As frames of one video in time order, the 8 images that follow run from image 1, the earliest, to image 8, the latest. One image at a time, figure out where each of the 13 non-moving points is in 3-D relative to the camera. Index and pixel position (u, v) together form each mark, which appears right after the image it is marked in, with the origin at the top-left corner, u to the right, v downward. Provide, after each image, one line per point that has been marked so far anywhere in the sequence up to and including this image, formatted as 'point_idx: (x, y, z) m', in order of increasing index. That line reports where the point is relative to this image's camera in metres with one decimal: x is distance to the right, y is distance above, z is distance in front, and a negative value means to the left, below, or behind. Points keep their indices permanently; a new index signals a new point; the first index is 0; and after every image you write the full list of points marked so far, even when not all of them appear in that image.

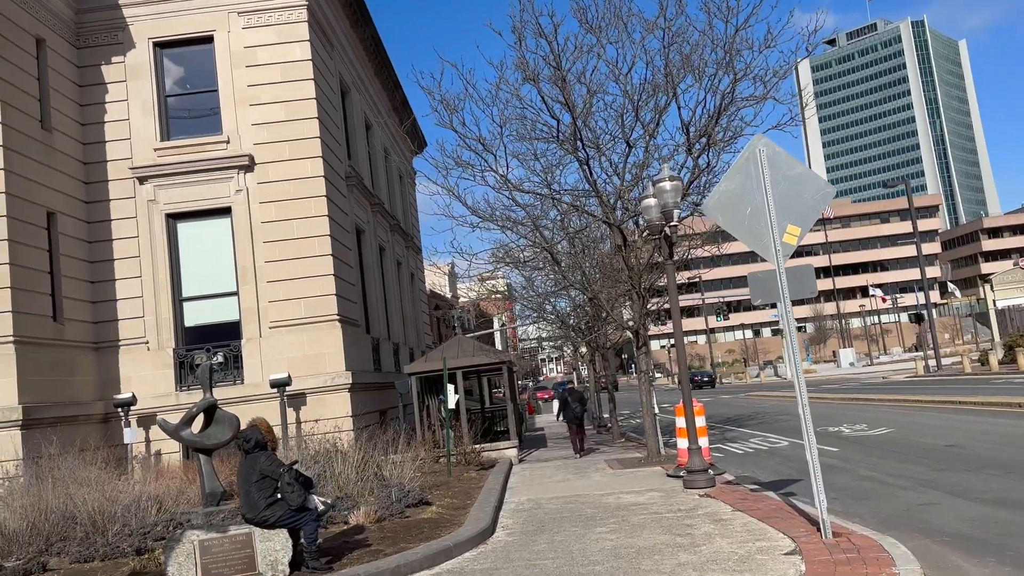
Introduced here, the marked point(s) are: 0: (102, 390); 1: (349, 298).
0: (-7.9, -2.0, +15.8) m
1: (-3.4, -0.2, +17.3) m
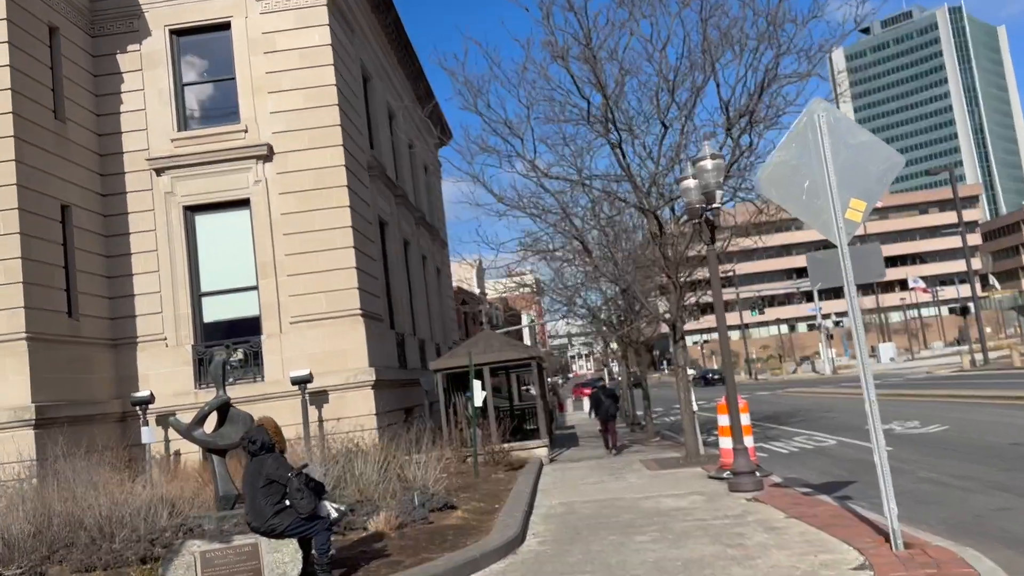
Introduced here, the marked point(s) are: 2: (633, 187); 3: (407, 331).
0: (-7.4, -1.9, +15.4) m
1: (-2.8, -0.1, +16.7) m
2: (+2.0, +1.7, +13.6) m
3: (-2.5, -1.0, +19.6) m
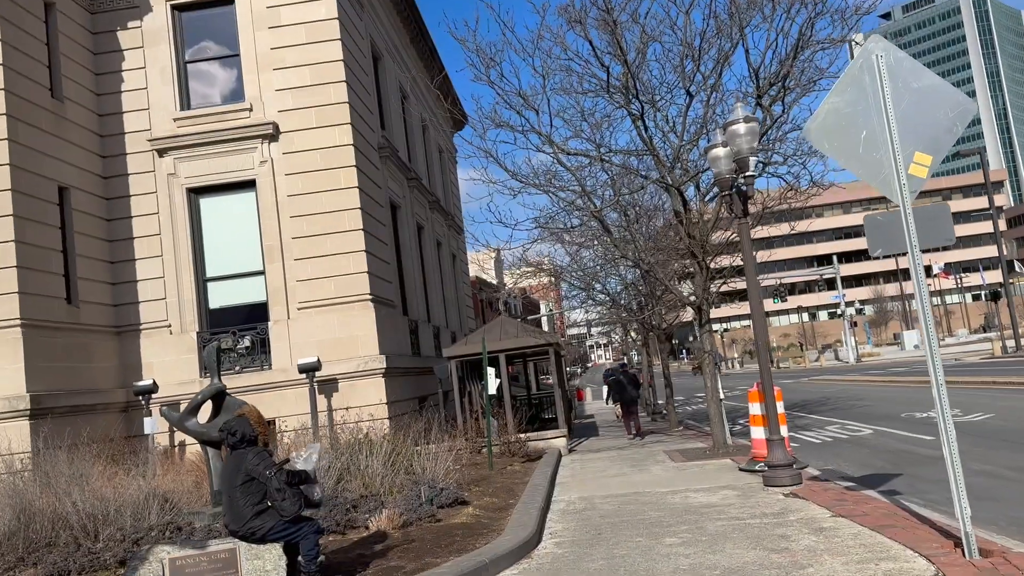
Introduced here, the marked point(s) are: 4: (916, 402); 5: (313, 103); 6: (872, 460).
0: (-7.1, -1.6, +14.9) m
1: (-2.5, +0.2, +16.1) m
2: (+2.3, +2.0, +12.9) m
3: (-2.1, -0.7, +19.0) m
4: (+8.7, -2.4, +17.5) m
5: (-3.7, +3.5, +15.3) m
6: (+4.8, -2.3, +10.8) m
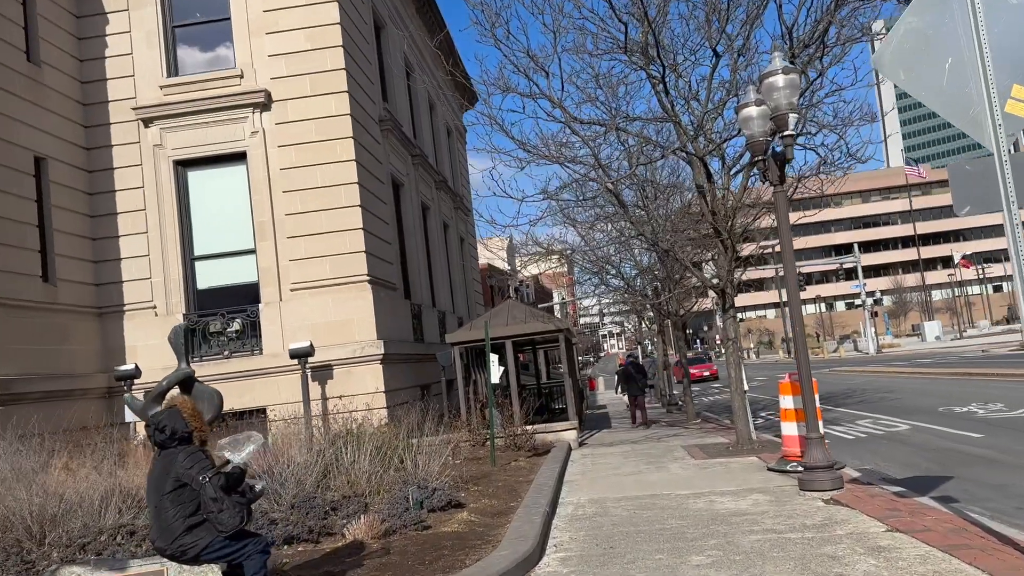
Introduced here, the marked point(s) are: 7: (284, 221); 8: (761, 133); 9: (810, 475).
0: (-7.0, -1.2, +14.0) m
1: (-2.4, +0.6, +15.1) m
2: (+2.4, +2.3, +11.8) m
3: (-1.9, -0.3, +18.0) m
4: (+8.8, -2.2, +16.4) m
5: (-3.6, +3.8, +14.3) m
6: (+4.8, -2.1, +9.7) m
7: (-3.9, +1.1, +14.1) m
8: (+2.5, +1.6, +8.2) m
9: (+2.8, -1.7, +7.6) m
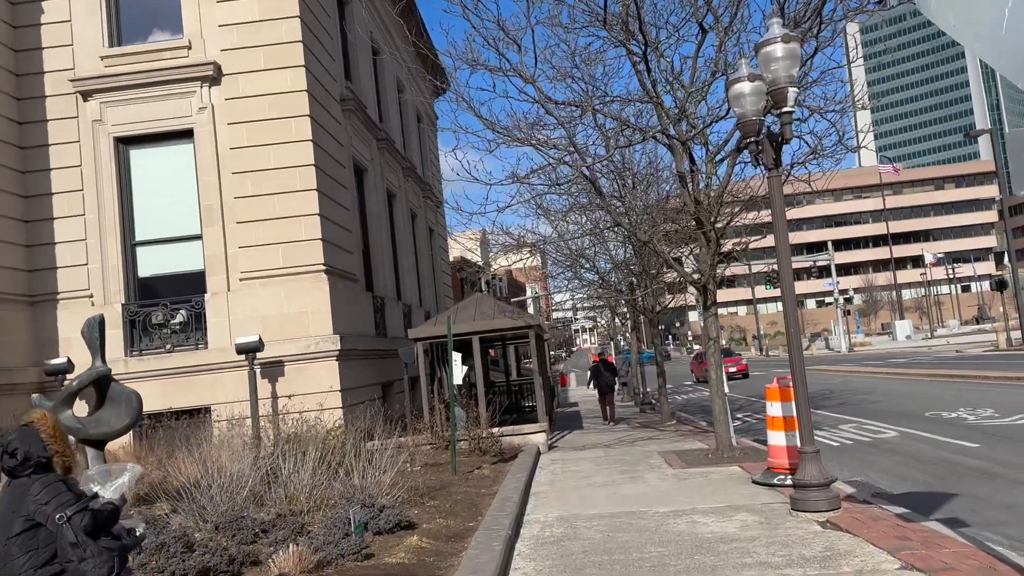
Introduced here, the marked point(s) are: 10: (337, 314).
0: (-7.5, -1.0, +12.9) m
1: (-2.9, +0.7, +14.1) m
2: (+1.9, +2.3, +10.9) m
3: (-2.6, -0.1, +17.0) m
4: (+8.2, -2.1, +15.8) m
5: (-4.0, +4.0, +13.2) m
6: (+4.4, -2.0, +9.0) m
7: (-4.5, +1.3, +13.0) m
8: (+2.2, +1.6, +7.4) m
9: (+2.4, -1.7, +6.8) m
10: (-2.8, -0.4, +13.2) m
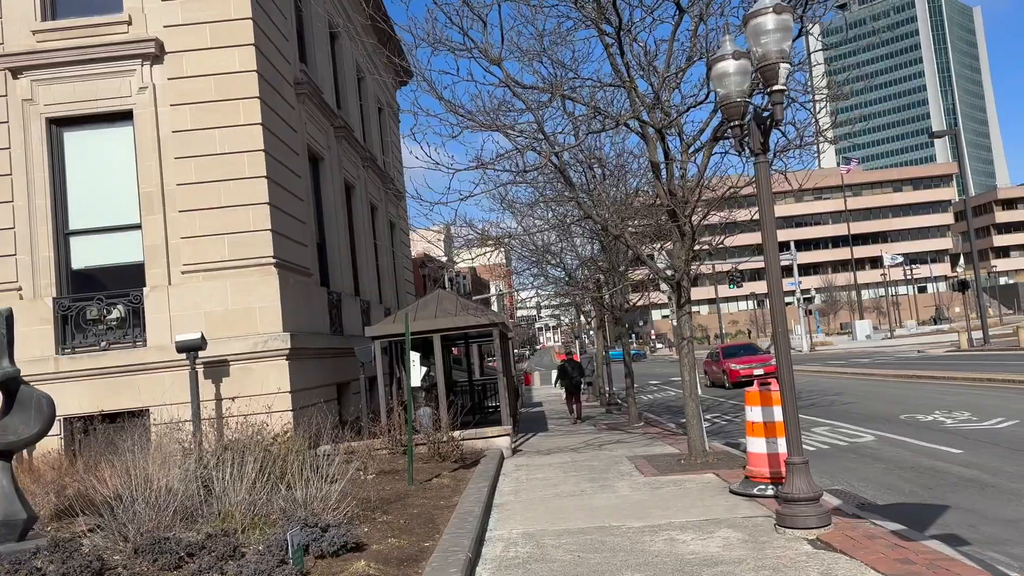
0: (-8.1, -0.9, +11.8) m
1: (-3.5, +0.8, +13.3) m
2: (+1.5, +2.4, +10.3) m
3: (-3.3, 0.0, +16.2) m
4: (+7.5, -2.1, +15.4) m
5: (-4.6, +4.1, +12.4) m
6: (+4.0, -2.0, +8.5) m
7: (-5.0, +1.4, +12.1) m
8: (+1.9, +1.6, +6.8) m
9: (+2.1, -1.7, +6.2) m
10: (-3.4, -0.3, +12.3) m
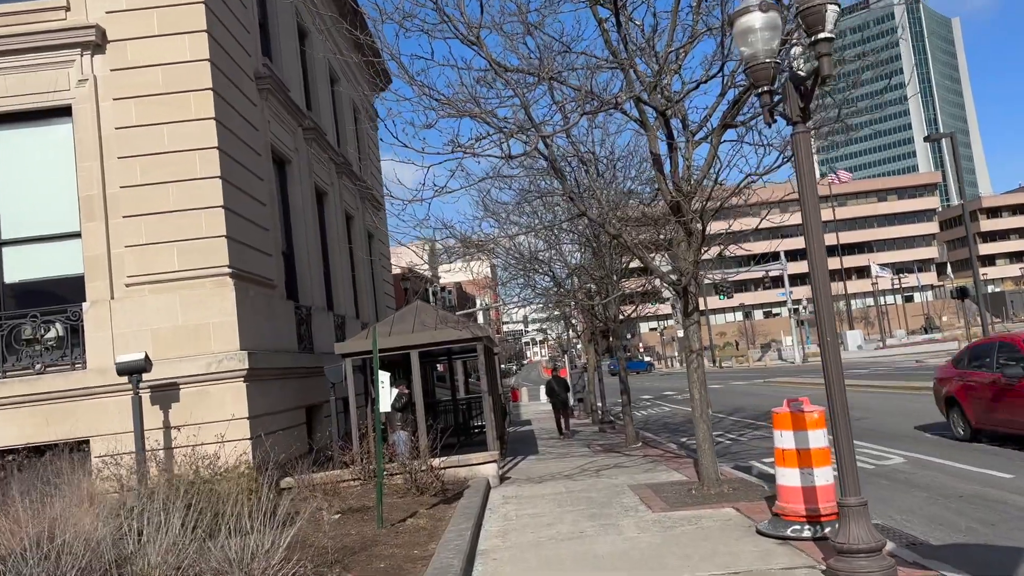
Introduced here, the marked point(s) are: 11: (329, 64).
0: (-8.2, -1.1, +10.4) m
1: (-3.7, +0.6, +12.0) m
2: (+1.3, +2.3, +9.2) m
3: (-3.6, -0.3, +14.9) m
4: (+7.2, -2.2, +14.3) m
5: (-4.8, +3.9, +11.1) m
6: (+3.9, -2.0, +7.3) m
7: (-5.2, +1.2, +10.8) m
8: (+1.8, +1.6, +5.6) m
9: (+2.0, -1.7, +5.0) m
10: (-3.6, -0.5, +11.0) m
11: (-4.1, +5.0, +18.4) m
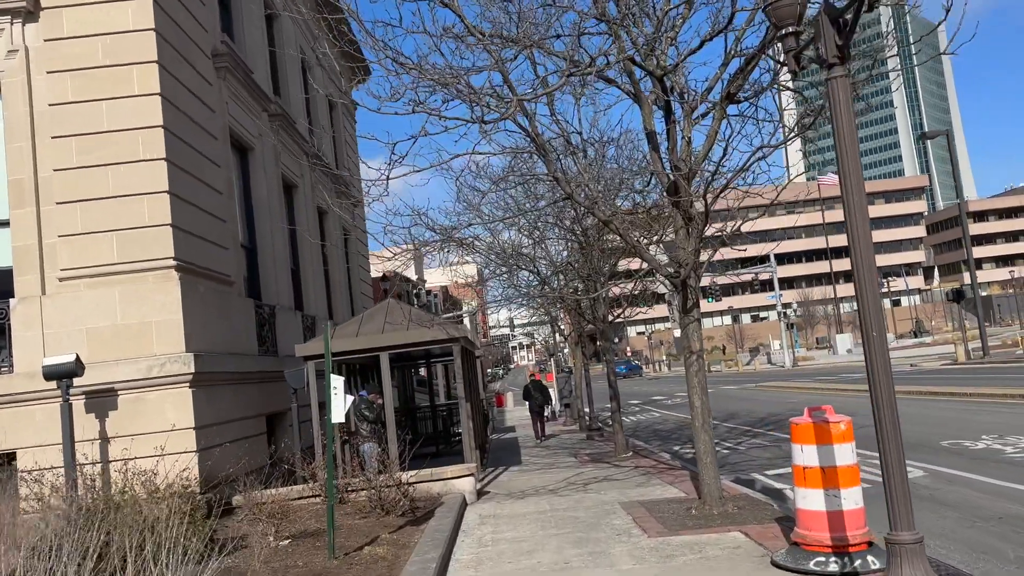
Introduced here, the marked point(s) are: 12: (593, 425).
0: (-8.5, -1.1, +9.3) m
1: (-4.0, +0.7, +10.9) m
2: (+1.1, +2.4, +8.2) m
3: (-3.9, -0.3, +13.8) m
4: (+6.9, -2.2, +13.4) m
5: (-5.1, +3.9, +10.0) m
6: (+3.7, -2.0, +6.3) m
7: (-5.5, +1.3, +9.7) m
8: (+1.6, +1.7, +4.6) m
9: (+1.9, -1.6, +3.9) m
10: (-3.8, -0.5, +9.9) m
11: (-4.5, +5.0, +17.3) m
12: (+1.9, -3.3, +19.5) m
